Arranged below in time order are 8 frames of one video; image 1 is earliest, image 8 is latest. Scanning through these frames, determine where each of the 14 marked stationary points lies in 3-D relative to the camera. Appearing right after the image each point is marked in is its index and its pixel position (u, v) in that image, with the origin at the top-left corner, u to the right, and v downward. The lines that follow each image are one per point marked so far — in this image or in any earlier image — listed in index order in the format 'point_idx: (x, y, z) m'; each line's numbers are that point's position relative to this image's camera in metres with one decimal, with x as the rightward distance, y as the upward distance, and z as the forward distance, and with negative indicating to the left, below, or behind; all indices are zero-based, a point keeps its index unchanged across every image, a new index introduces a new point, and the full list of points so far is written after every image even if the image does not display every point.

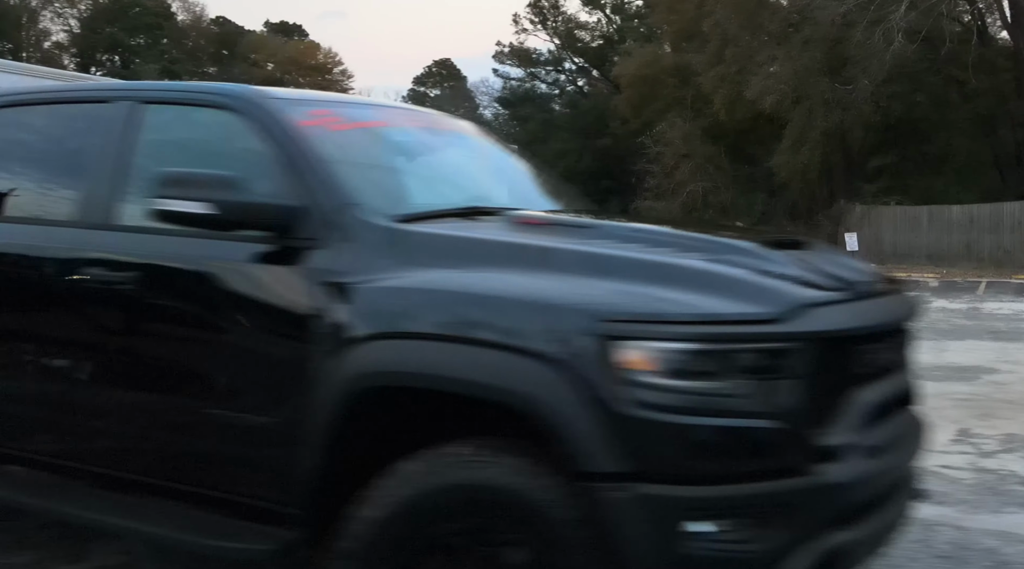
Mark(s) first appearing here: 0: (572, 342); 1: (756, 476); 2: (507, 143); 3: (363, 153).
0: (+0.1, -0.1, +2.3) m
1: (+0.6, -0.4, +2.3) m
2: (0.0, +0.6, +4.5) m
3: (-0.5, +0.4, +3.2) m
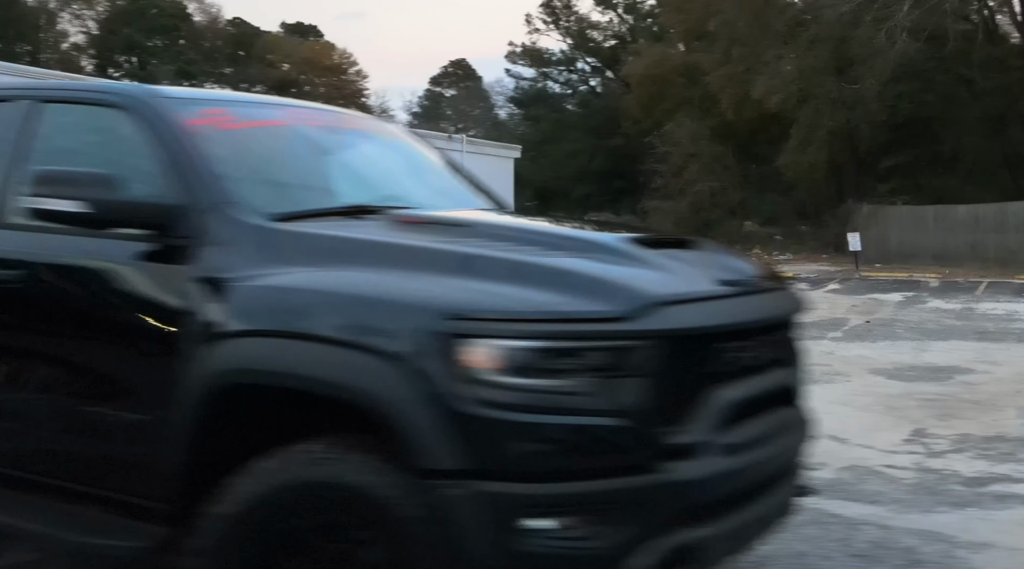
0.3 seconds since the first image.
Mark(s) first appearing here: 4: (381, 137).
0: (-0.2, -0.1, +2.3) m
1: (+0.2, -0.4, +2.3) m
2: (-0.4, +0.6, +4.5) m
3: (-0.9, +0.4, +3.2) m
4: (-0.6, +0.6, +4.2) m
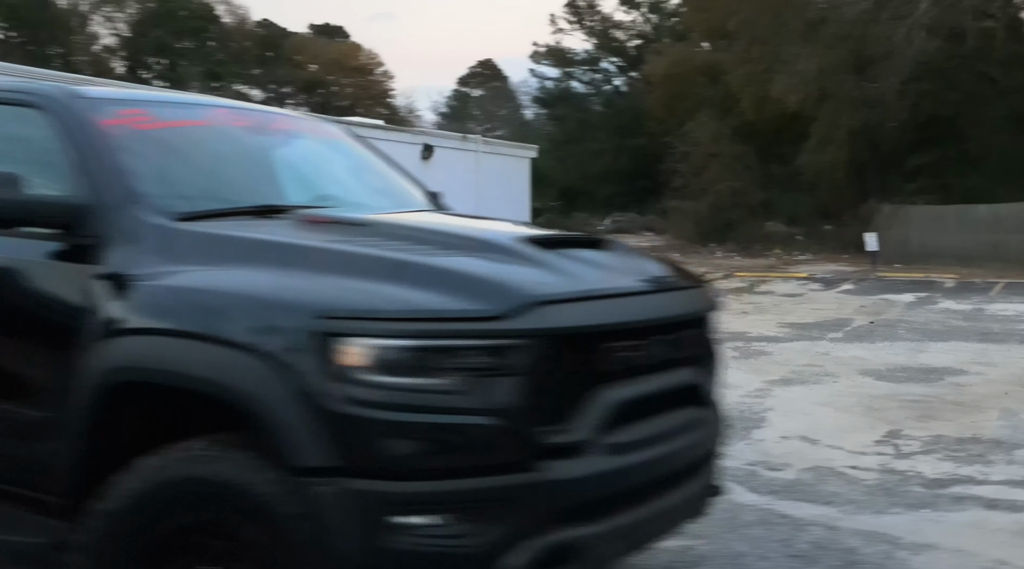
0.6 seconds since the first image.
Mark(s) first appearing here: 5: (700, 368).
0: (-0.5, -0.1, +2.3) m
1: (-0.1, -0.4, +2.3) m
2: (-0.7, +0.6, +4.5) m
3: (-1.2, +0.4, +3.3) m
4: (-0.8, +0.6, +4.3) m
5: (+0.6, -0.3, +3.1) m
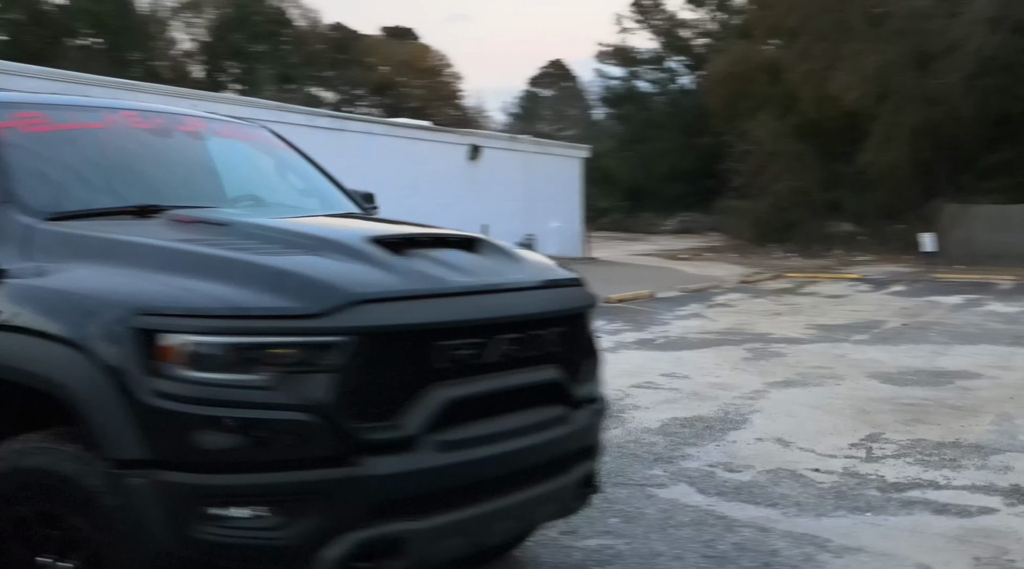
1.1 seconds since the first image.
0: (-1.0, -0.1, +2.4) m
1: (-0.5, -0.4, +2.4) m
2: (-1.0, +0.7, +4.6) m
3: (-1.6, +0.4, +3.4) m
4: (-1.2, +0.6, +4.3) m
5: (+0.2, -0.3, +3.2) m
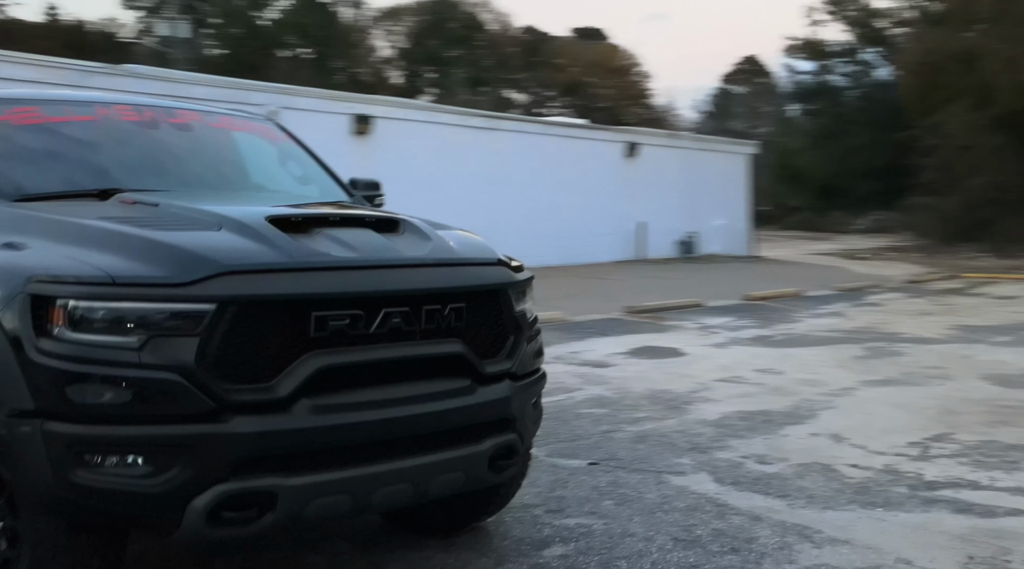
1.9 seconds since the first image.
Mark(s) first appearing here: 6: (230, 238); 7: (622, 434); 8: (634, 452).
0: (-1.4, 0.0, +2.7) m
1: (-0.9, -0.4, +2.6) m
2: (-1.1, +0.7, +4.9) m
3: (-1.8, +0.5, +3.8) m
4: (-1.3, +0.7, +4.7) m
5: (-0.1, -0.2, +3.3) m
6: (-0.8, +0.1, +2.9) m
7: (+0.8, -1.2, +7.5) m
8: (+0.8, -1.2, +6.8) m
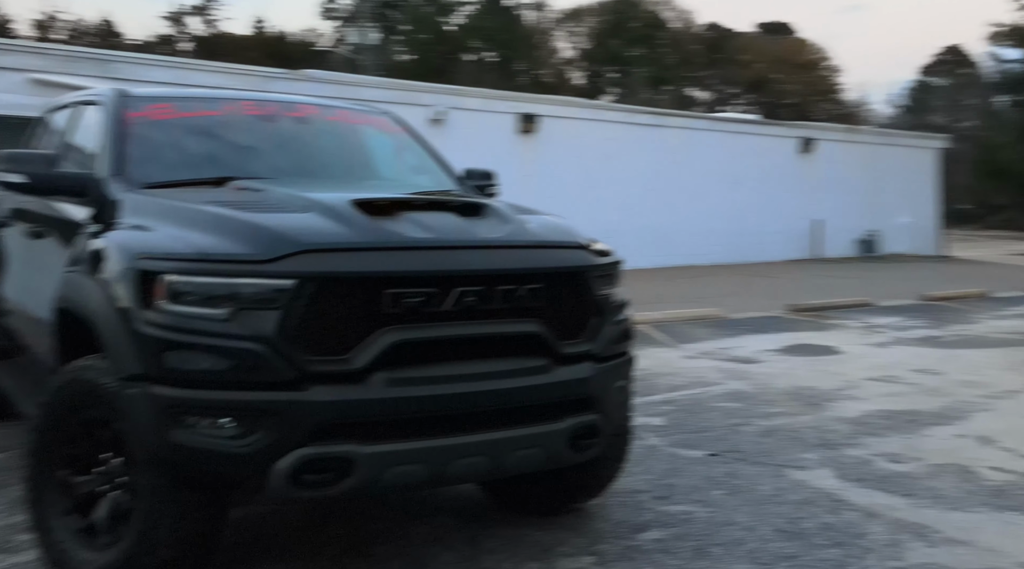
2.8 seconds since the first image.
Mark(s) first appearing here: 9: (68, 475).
0: (-1.2, 0.0, +3.0) m
1: (-0.8, -0.3, +2.8) m
2: (-0.5, +0.8, +5.1) m
3: (-1.5, +0.6, +4.1) m
4: (-0.8, +0.8, +4.9) m
5: (+0.2, -0.1, +3.4) m
6: (-0.6, +0.2, +3.1) m
7: (+1.8, -1.1, +7.4) m
8: (+1.7, -1.1, +6.6) m
9: (-1.5, -0.7, +3.4) m
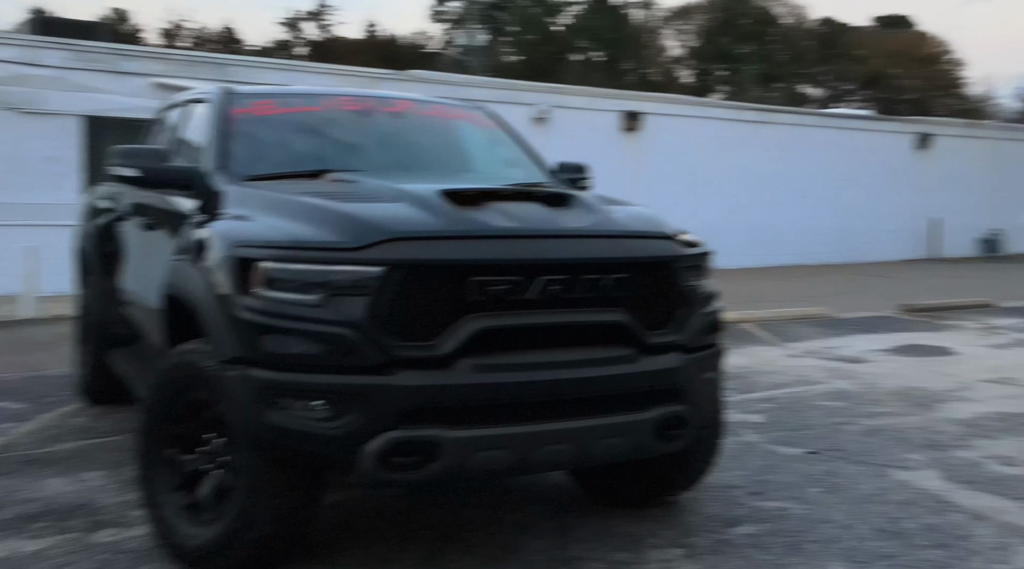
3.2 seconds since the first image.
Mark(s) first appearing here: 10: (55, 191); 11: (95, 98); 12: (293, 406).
0: (-0.9, +0.1, +3.1) m
1: (-0.5, -0.3, +2.9) m
2: (0.0, +0.9, +5.2) m
3: (-1.1, +0.7, +4.3) m
4: (-0.3, +0.8, +5.0) m
5: (+0.5, -0.1, +3.4) m
6: (-0.3, +0.2, +3.2) m
7: (+2.5, -1.1, +7.2) m
8: (+2.3, -1.1, +6.5) m
9: (-1.2, -0.6, +3.5) m
10: (-6.0, +1.2, +13.0) m
11: (-5.5, +2.5, +13.0) m
12: (-0.7, -0.4, +3.0) m
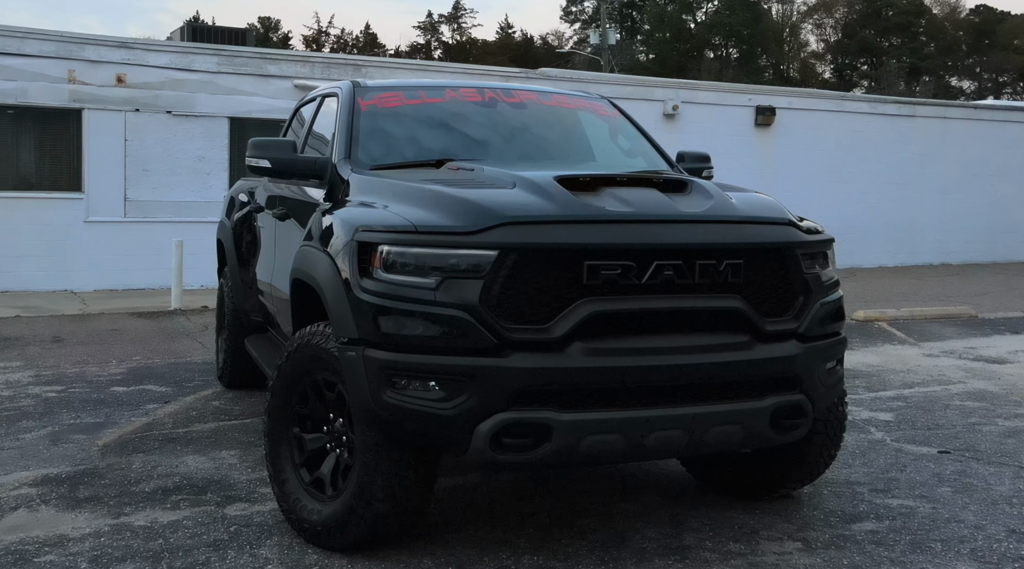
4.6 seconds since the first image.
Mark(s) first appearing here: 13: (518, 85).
0: (-0.5, +0.1, +3.3) m
1: (-0.2, -0.2, +3.0) m
2: (+0.6, +0.9, +5.2) m
3: (-0.5, +0.7, +4.4) m
4: (+0.3, +0.9, +5.0) m
5: (+0.9, -0.1, +3.3) m
6: (0.0, +0.3, +3.3) m
7: (+3.4, -1.0, +6.8) m
8: (+3.1, -1.0, +6.1) m
9: (-0.8, -0.6, +3.7) m
10: (-4.4, +1.3, +13.6) m
11: (-3.8, +2.6, +13.6) m
12: (-0.3, -0.3, +3.1) m
13: (0.0, +1.1, +5.1) m
